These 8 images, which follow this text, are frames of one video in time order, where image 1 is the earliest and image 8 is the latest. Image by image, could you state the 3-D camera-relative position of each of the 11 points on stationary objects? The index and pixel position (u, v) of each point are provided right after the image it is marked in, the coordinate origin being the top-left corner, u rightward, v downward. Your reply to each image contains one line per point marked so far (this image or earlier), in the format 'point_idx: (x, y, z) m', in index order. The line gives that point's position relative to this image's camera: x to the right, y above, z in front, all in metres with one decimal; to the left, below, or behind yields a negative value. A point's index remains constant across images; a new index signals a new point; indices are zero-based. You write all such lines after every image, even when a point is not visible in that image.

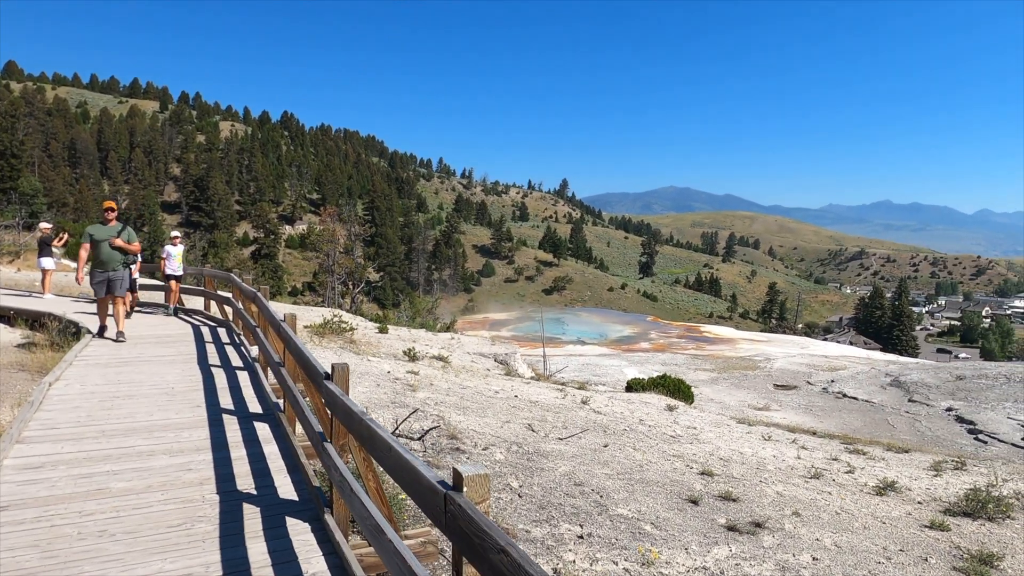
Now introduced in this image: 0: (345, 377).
0: (-1.0, -0.5, +4.0) m
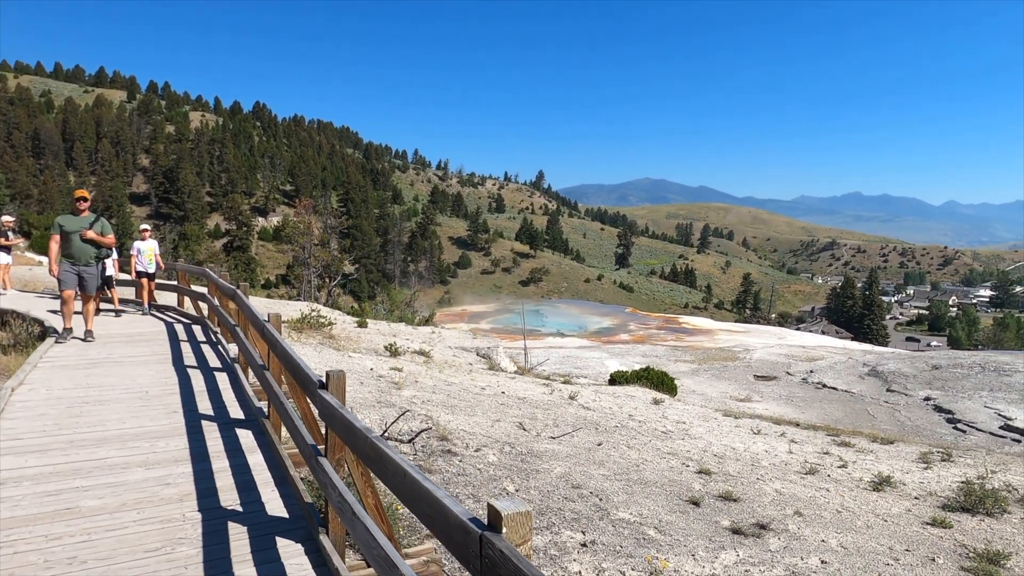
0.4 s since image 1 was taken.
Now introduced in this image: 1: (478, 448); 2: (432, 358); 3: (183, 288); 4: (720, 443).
0: (-0.9, -0.5, +3.7) m
1: (-0.4, -1.8, +7.8) m
2: (-2.0, -1.8, +17.2) m
3: (-5.7, 0.0, +11.9) m
4: (+3.4, -2.5, +11.3) m
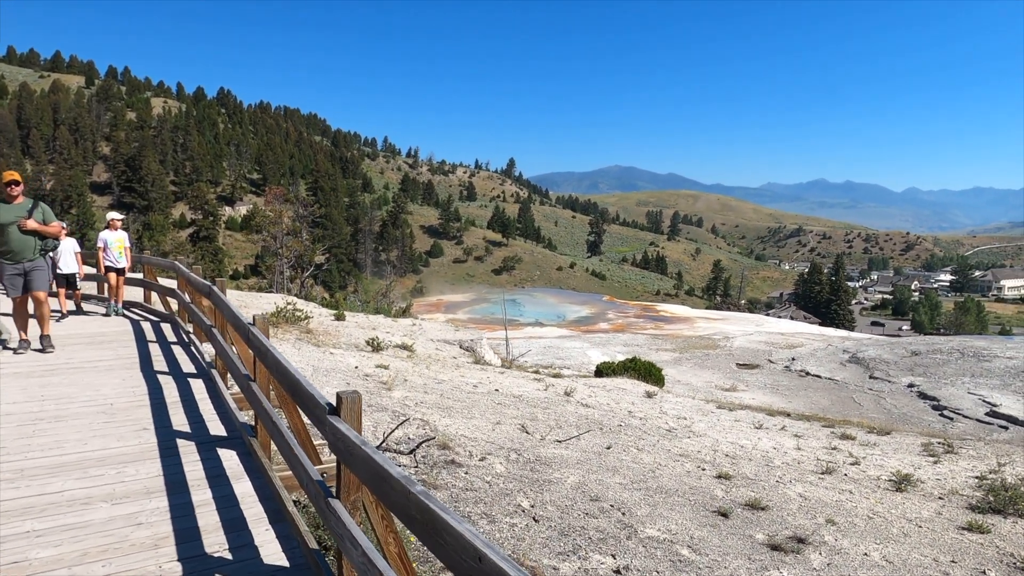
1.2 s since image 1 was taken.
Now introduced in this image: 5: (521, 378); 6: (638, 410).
0: (-0.7, -0.5, +3.0) m
1: (-0.3, -1.8, +7.2) m
2: (-2.4, -1.5, +16.5) m
3: (-5.8, +0.1, +11.0) m
4: (+3.4, -2.4, +10.8) m
5: (+0.2, -1.9, +14.3) m
6: (+2.3, -2.2, +12.4) m
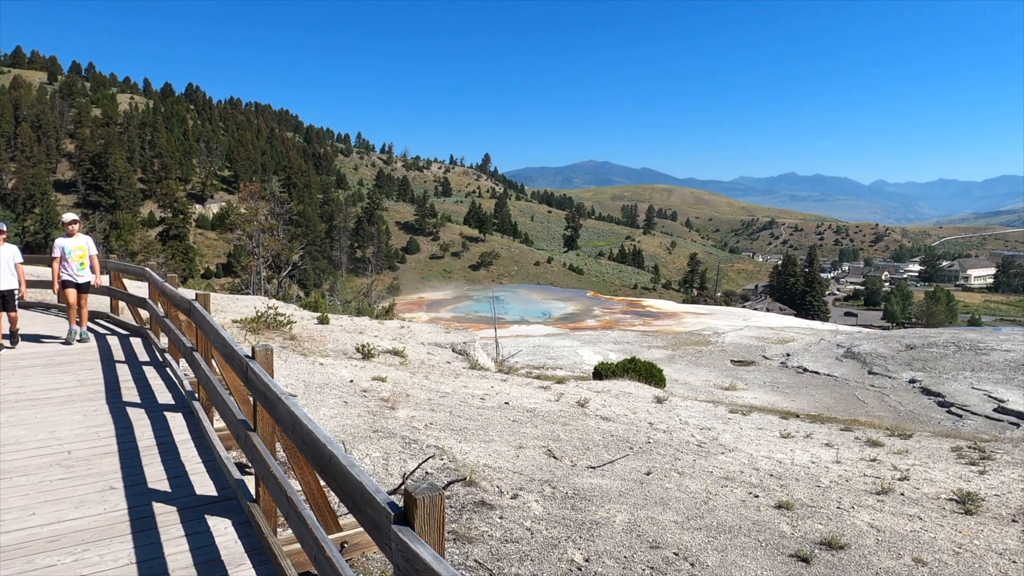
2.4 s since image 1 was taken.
0: (-0.2, -0.6, +2.0) m
1: (0.0, -1.8, +6.1) m
2: (-2.3, -1.6, +15.4) m
3: (-5.6, -0.1, +9.7) m
4: (+3.6, -2.4, +9.9) m
5: (+0.3, -1.9, +13.3) m
6: (+2.4, -2.2, +11.5) m
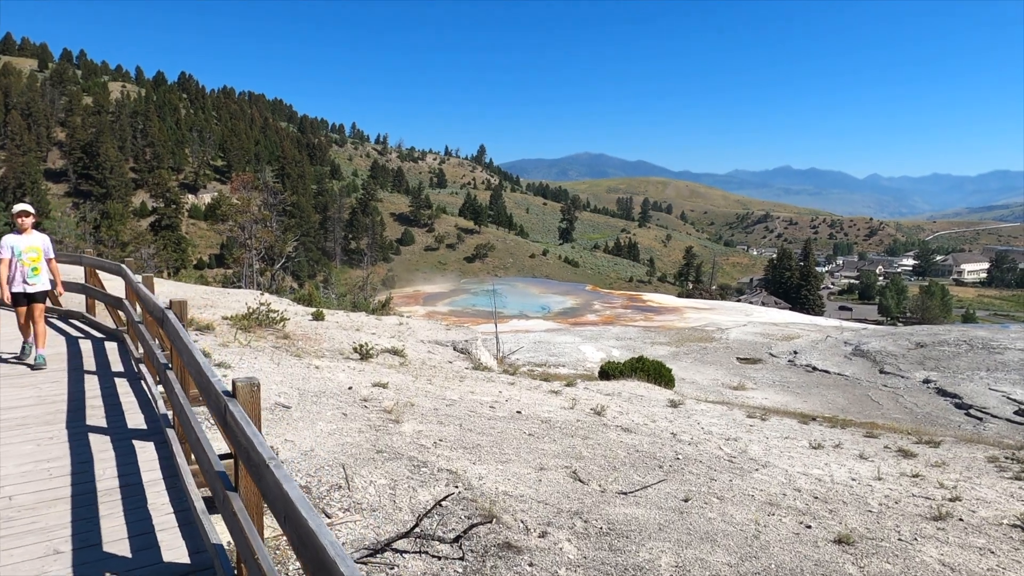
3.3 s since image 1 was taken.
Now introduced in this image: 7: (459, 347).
0: (0.0, -0.7, +1.1) m
1: (+0.2, -1.9, +5.3) m
2: (-2.2, -1.5, +14.6) m
3: (-5.4, 0.0, +8.8) m
4: (+3.7, -2.4, +9.1) m
5: (+0.4, -1.9, +12.5) m
6: (+2.6, -2.2, +10.7) m
7: (-1.4, -1.6, +18.7) m
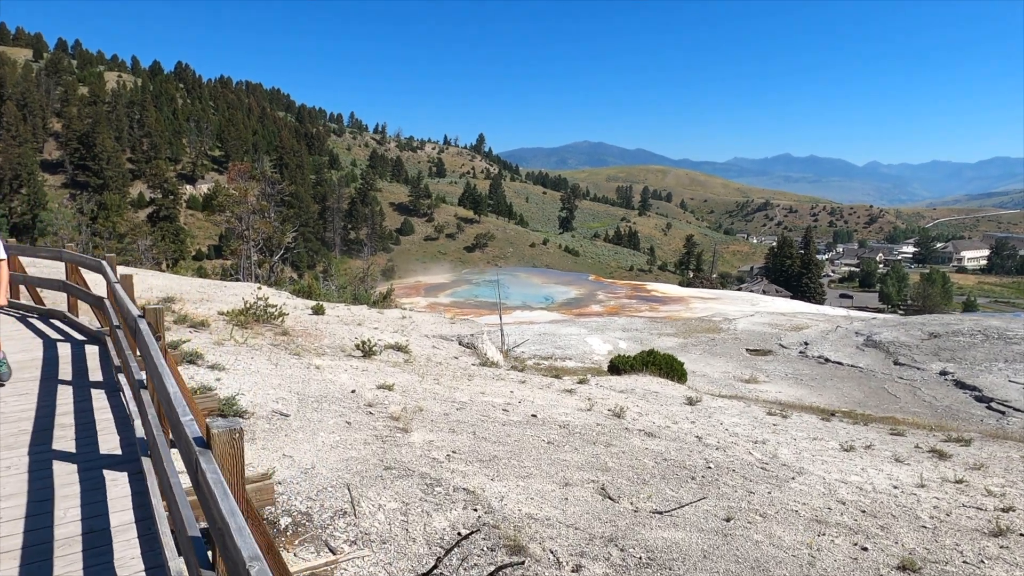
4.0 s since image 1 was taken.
0: (+0.2, -0.8, +0.5) m
1: (+0.4, -1.9, +4.7) m
2: (-2.0, -1.4, +13.9) m
3: (-5.2, 0.0, +8.2) m
4: (+3.9, -2.3, +8.4) m
5: (+0.6, -1.7, +11.9) m
6: (+2.8, -2.1, +10.0) m
7: (-1.2, -1.4, +18.1) m
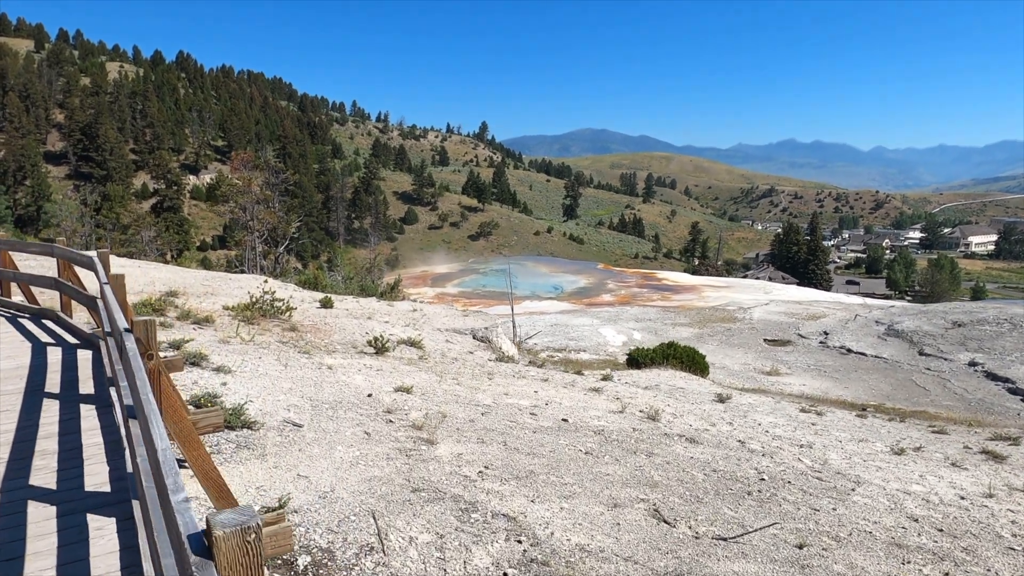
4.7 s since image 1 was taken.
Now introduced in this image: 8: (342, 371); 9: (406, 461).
0: (+0.5, -0.9, -0.2) m
1: (+0.8, -1.9, +4.0) m
2: (-1.6, -1.2, +13.2) m
3: (-4.9, 0.0, +7.5) m
4: (+4.3, -2.2, +7.8) m
5: (+1.0, -1.6, +11.2) m
6: (+3.2, -2.0, +9.3) m
7: (-0.8, -1.2, +17.4) m
8: (-2.4, -1.2, +9.7) m
9: (-0.9, -1.5, +6.0) m
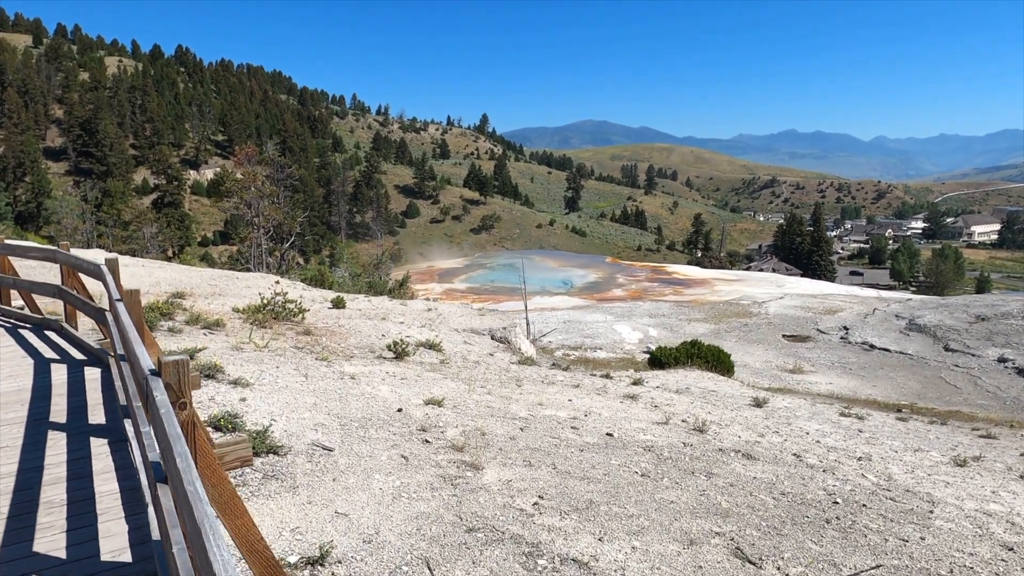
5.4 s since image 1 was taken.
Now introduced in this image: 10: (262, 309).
0: (+1.0, -1.0, -0.9) m
1: (+1.2, -2.0, +3.4) m
2: (-1.2, -1.3, +12.6) m
3: (-4.4, -0.1, +6.9) m
4: (+4.8, -2.3, +7.1) m
5: (+1.4, -1.6, +10.6) m
6: (+3.6, -2.0, +8.7) m
7: (-0.4, -1.2, +16.8) m
8: (-2.0, -1.2, +9.1) m
9: (-0.5, -1.6, +5.4) m
10: (-4.6, -0.4, +12.8) m
